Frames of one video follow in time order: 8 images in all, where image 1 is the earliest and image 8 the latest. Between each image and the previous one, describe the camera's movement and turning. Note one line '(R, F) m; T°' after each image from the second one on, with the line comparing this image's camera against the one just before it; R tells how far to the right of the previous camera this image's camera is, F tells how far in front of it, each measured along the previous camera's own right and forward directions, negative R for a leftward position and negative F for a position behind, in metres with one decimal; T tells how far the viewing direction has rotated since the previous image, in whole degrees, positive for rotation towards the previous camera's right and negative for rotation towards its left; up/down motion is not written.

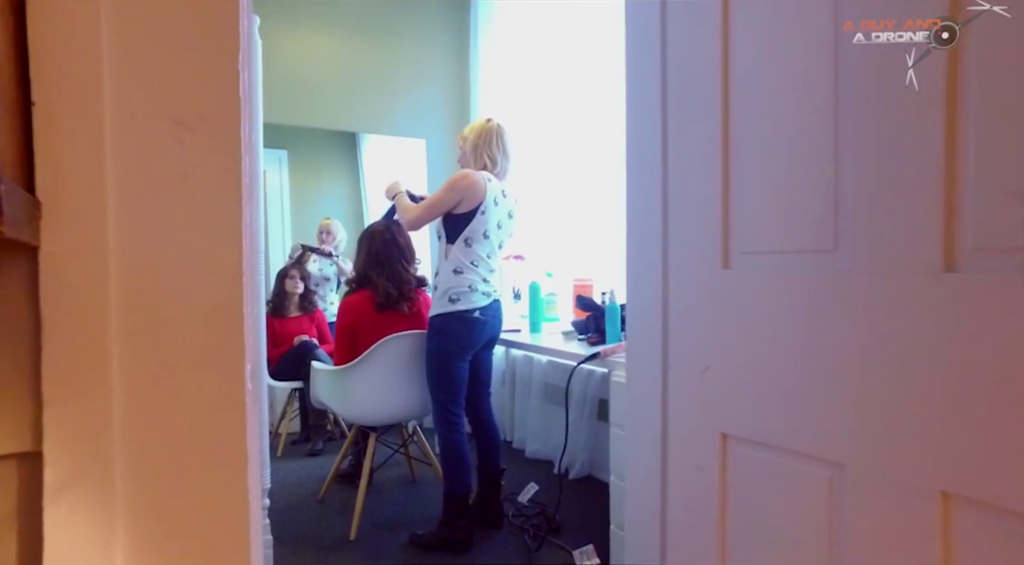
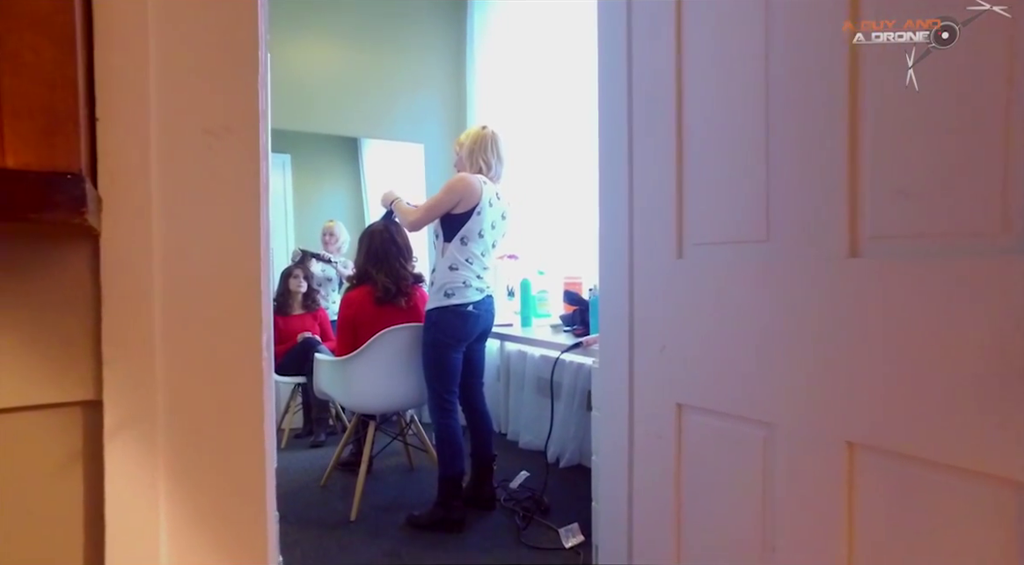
(0.0, -0.1) m; 0°
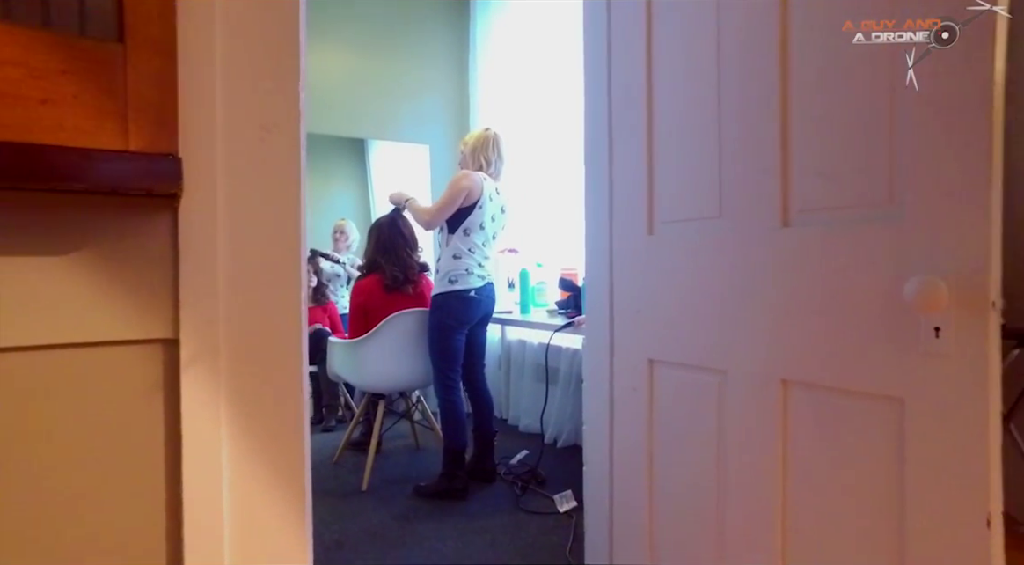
(0.0, -0.2) m; 0°
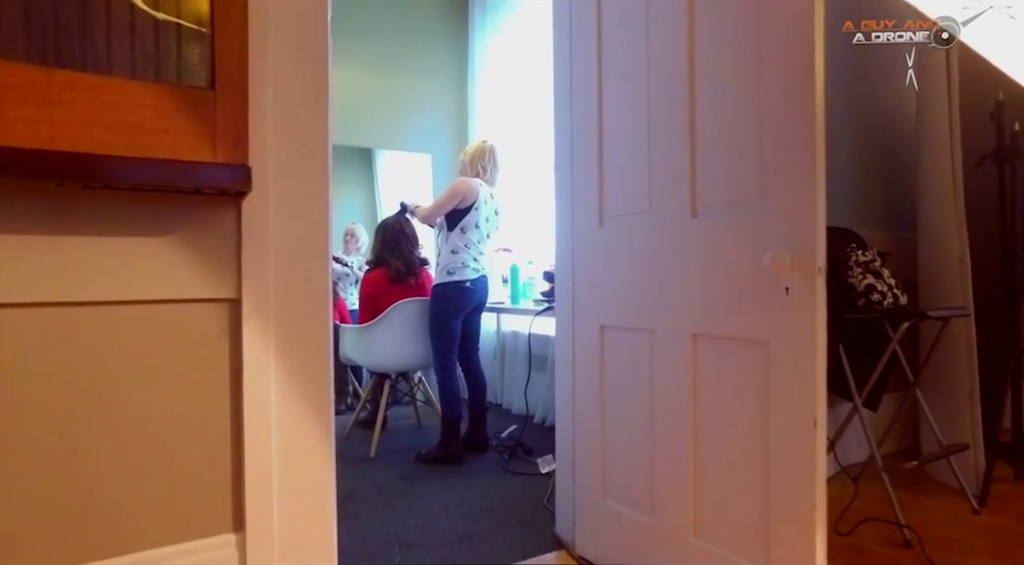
(+0.1, -0.3) m; 0°
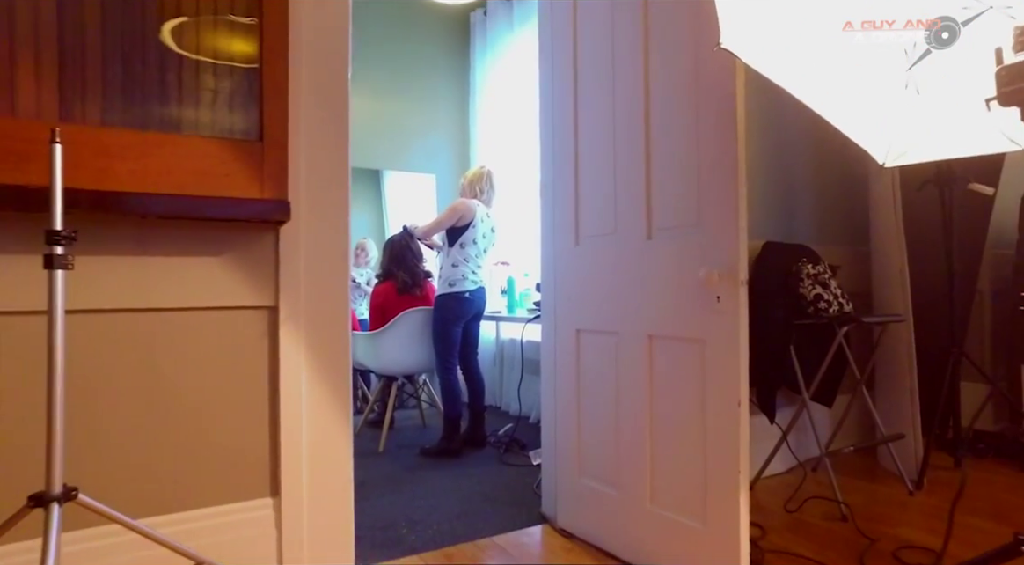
(0.0, -0.3) m; 0°
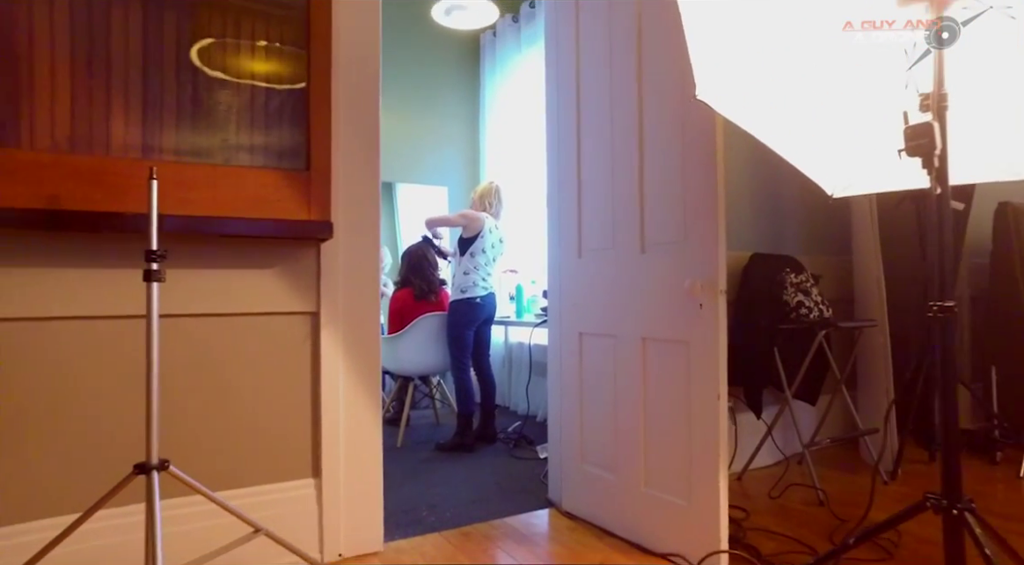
(0.0, -0.2) m; -1°
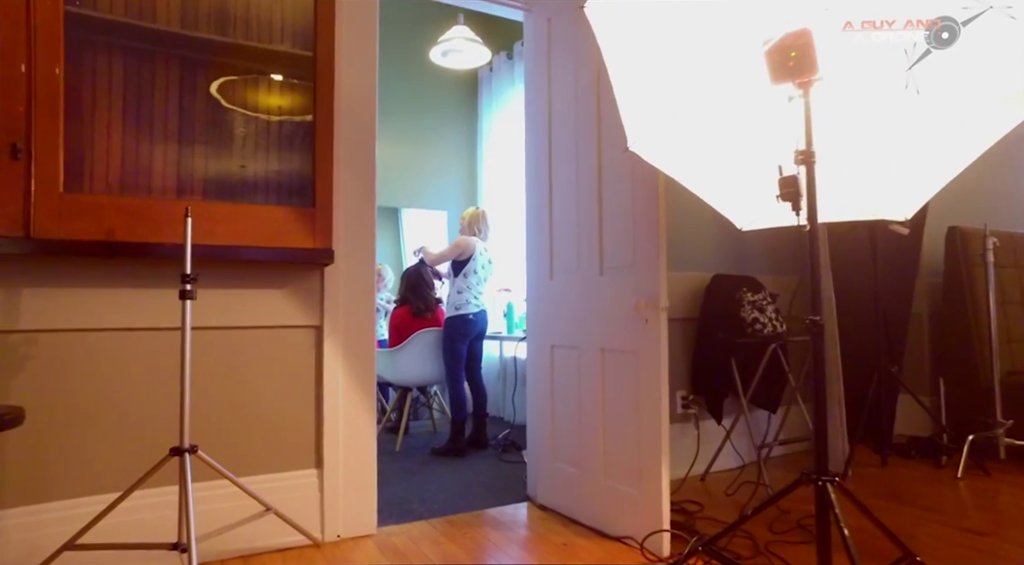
(+0.1, -0.3) m; -1°
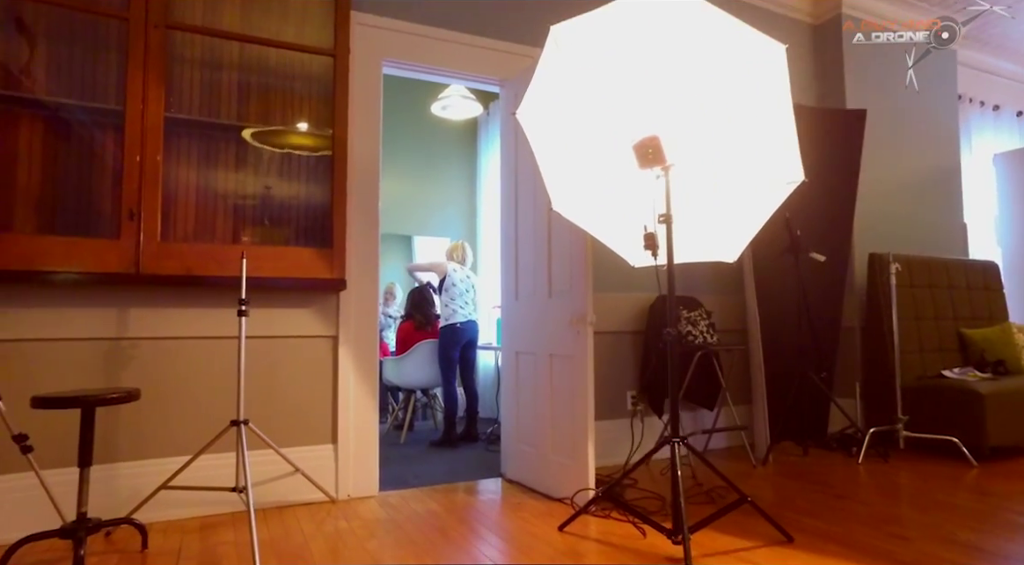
(+0.2, -0.6) m; -2°
